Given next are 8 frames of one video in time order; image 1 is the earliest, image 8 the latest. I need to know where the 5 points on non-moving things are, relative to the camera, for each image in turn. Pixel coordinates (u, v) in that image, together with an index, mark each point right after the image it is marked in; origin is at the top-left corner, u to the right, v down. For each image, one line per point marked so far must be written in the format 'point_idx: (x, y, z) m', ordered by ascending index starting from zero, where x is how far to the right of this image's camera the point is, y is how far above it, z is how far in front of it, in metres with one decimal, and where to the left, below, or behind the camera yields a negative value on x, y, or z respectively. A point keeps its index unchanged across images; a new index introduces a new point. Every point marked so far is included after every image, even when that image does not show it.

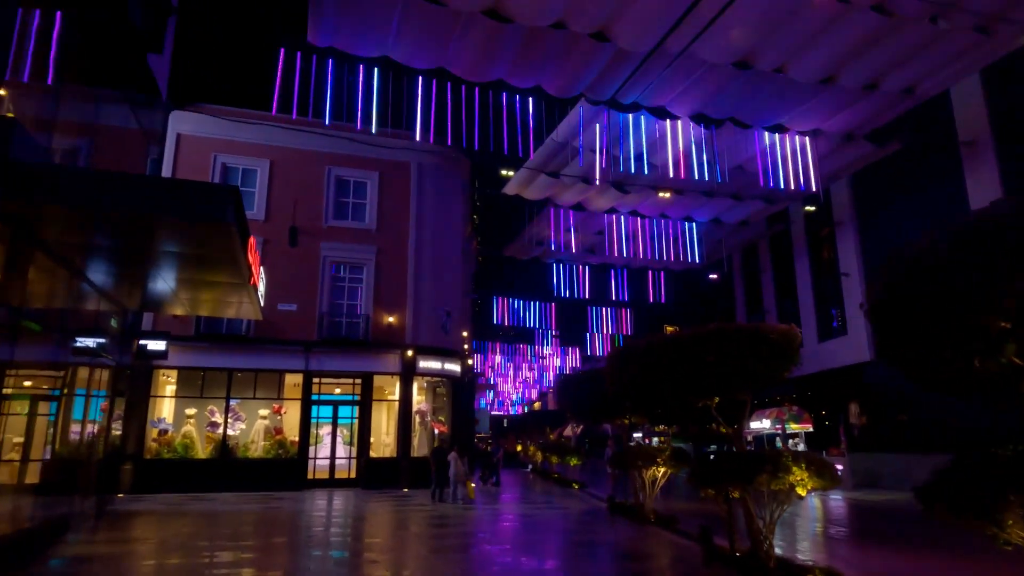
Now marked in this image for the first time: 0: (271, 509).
0: (-5.5, -5.0, +15.1) m
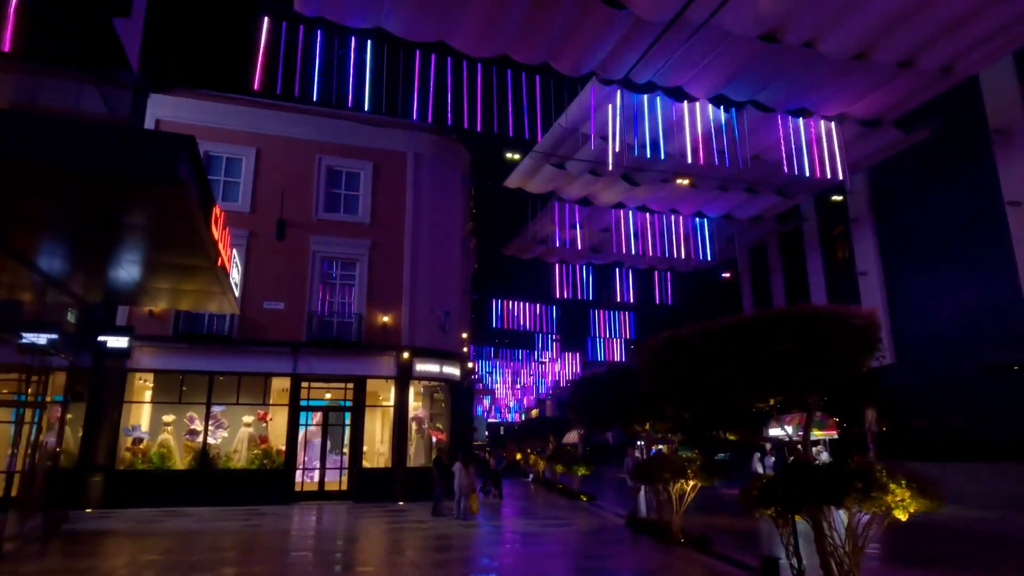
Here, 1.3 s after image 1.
0: (-5.4, -4.9, +13.7) m
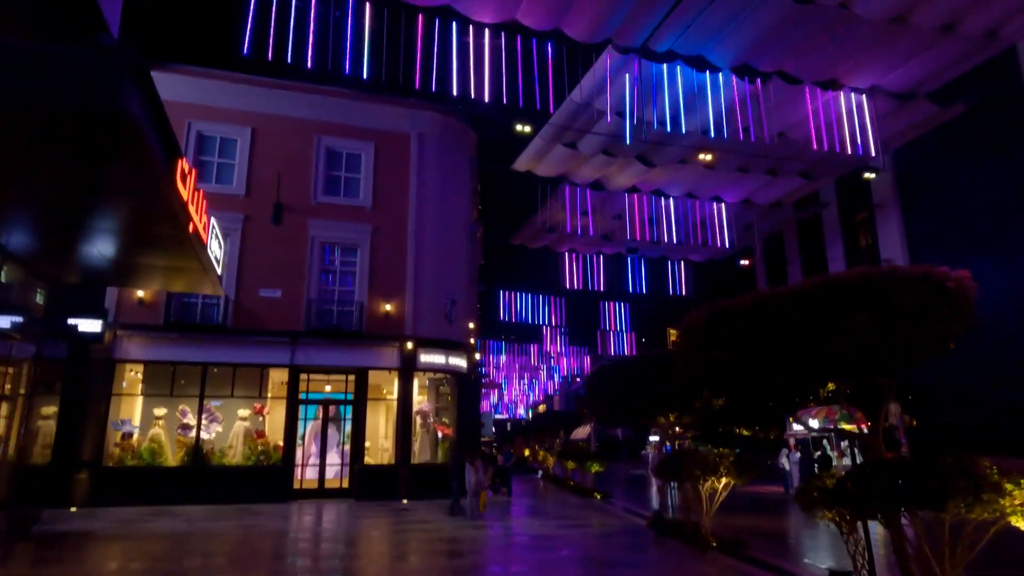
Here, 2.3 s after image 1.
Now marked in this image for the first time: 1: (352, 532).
0: (-5.1, -4.5, +12.7) m
1: (-2.9, -4.4, +12.1) m
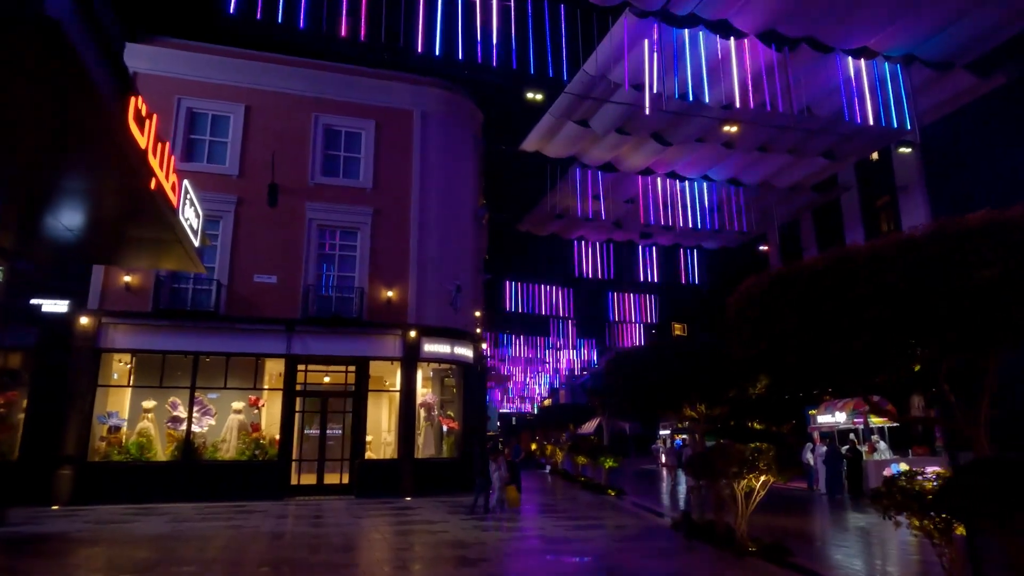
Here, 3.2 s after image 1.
0: (-4.9, -4.2, +11.8) m
1: (-2.7, -4.1, +11.1) m
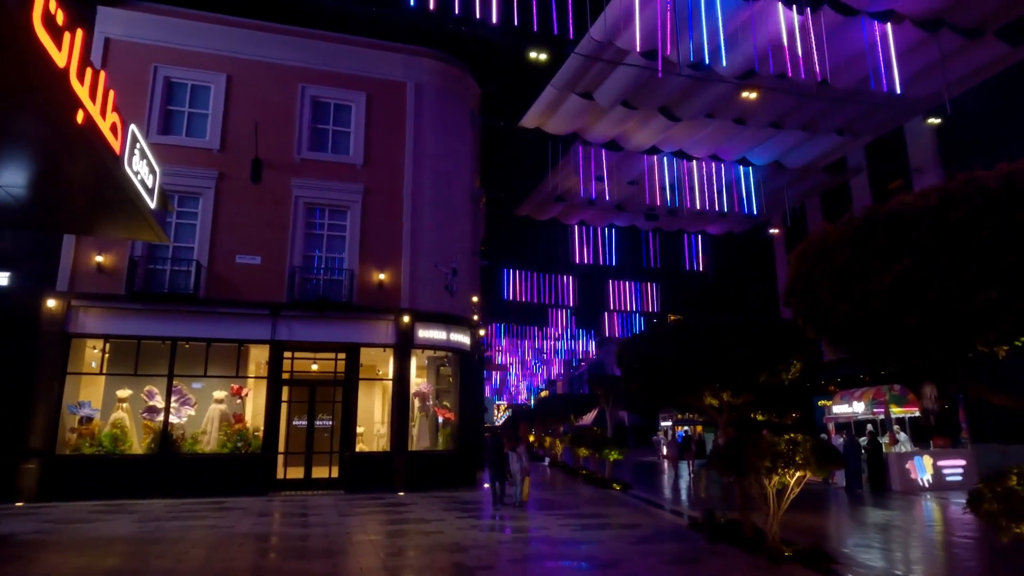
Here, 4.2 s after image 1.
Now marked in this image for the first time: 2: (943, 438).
0: (-4.9, -3.9, +10.8) m
1: (-2.7, -3.7, +10.2) m
2: (+10.4, -3.6, +16.1) m
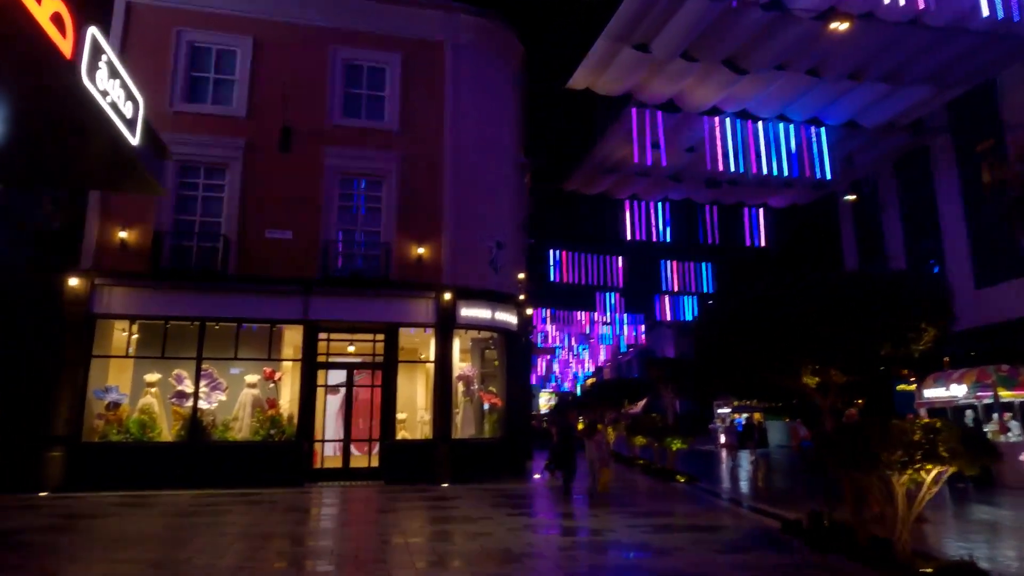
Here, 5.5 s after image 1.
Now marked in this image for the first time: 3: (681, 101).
0: (-4.1, -3.4, +9.8) m
1: (-1.9, -3.3, +9.0) m
2: (+11.5, -2.9, +14.1) m
3: (+4.5, +5.0, +17.9) m
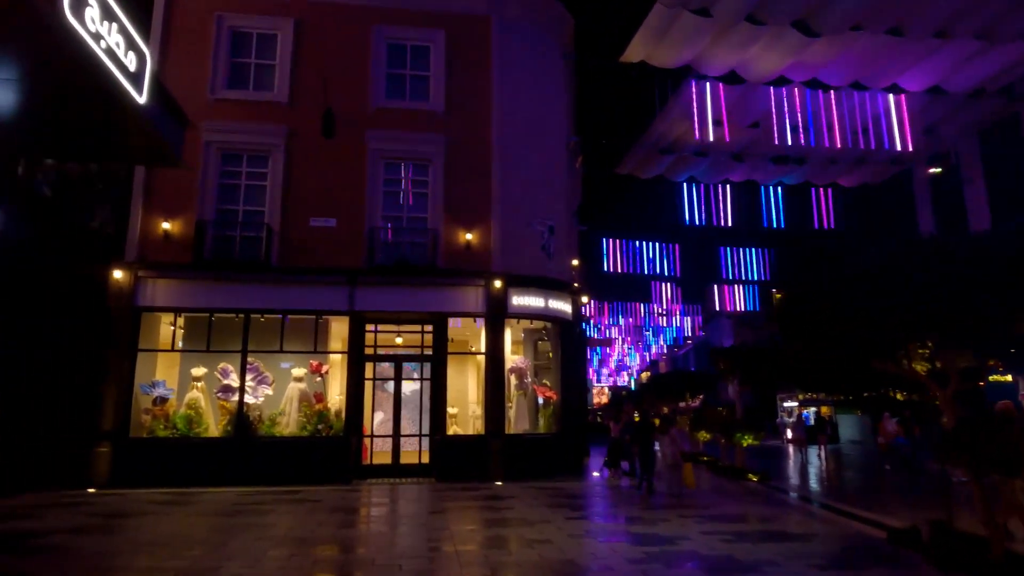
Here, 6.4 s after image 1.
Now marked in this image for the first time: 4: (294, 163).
0: (-3.3, -3.2, +9.2) m
1: (-1.2, -3.1, +8.3) m
2: (+12.6, -2.4, +12.3) m
3: (+5.8, +5.4, +16.6) m
4: (-4.6, +2.7, +14.2) m
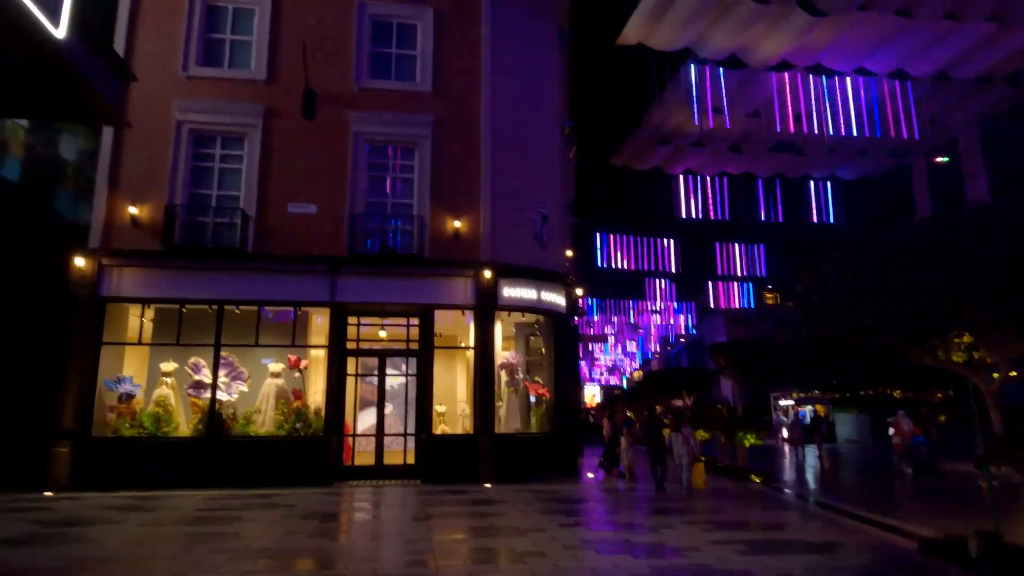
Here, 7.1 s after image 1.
0: (-3.4, -3.1, +8.4) m
1: (-1.3, -2.9, +7.5) m
2: (+12.4, -2.3, +11.8) m
3: (+5.6, +5.5, +15.9) m
4: (-4.8, +2.9, +13.4) m
